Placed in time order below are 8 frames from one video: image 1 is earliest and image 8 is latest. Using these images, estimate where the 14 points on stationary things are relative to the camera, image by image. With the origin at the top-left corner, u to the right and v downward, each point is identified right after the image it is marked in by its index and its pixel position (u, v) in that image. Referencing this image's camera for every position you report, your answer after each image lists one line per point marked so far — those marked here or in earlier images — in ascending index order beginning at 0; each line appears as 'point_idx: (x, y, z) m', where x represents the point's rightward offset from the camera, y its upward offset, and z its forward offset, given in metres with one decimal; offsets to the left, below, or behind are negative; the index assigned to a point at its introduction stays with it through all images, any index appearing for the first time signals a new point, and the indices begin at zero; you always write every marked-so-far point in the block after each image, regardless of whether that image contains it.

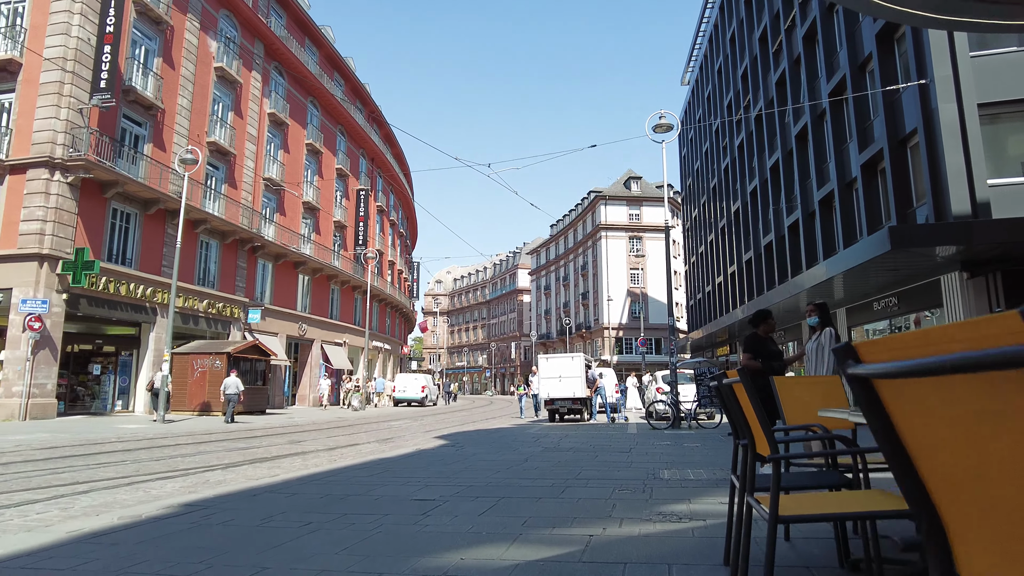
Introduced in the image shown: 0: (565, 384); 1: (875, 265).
0: (+1.5, -2.7, +17.7) m
1: (+8.4, +0.5, +15.5) m
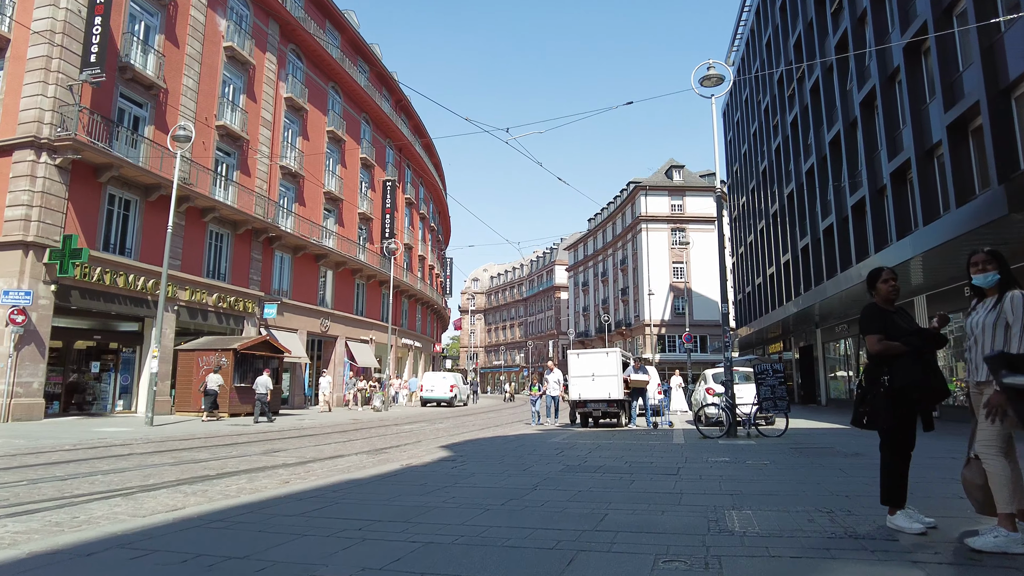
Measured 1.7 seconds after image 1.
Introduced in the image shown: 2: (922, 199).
0: (+2.1, -2.3, +15.4) m
1: (+8.8, +0.9, +12.8) m
2: (+10.8, +2.3, +17.2) m
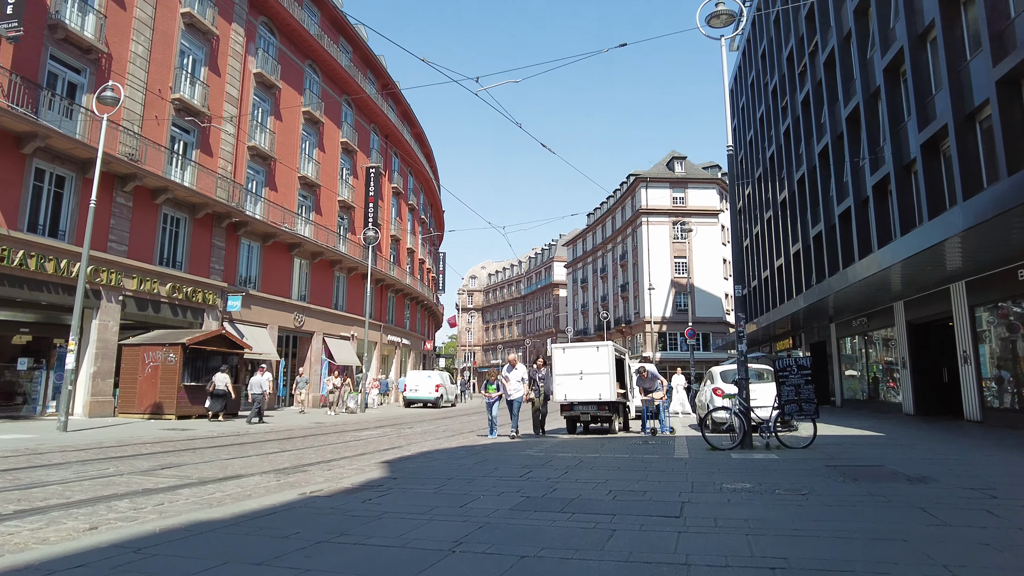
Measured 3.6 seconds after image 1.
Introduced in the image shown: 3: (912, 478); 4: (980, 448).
0: (+1.5, -1.9, +13.1) m
1: (+8.3, +1.2, +10.6) m
2: (+10.3, +2.7, +14.9) m
3: (+3.8, -1.8, +6.1) m
4: (+6.6, -2.2, +9.2) m
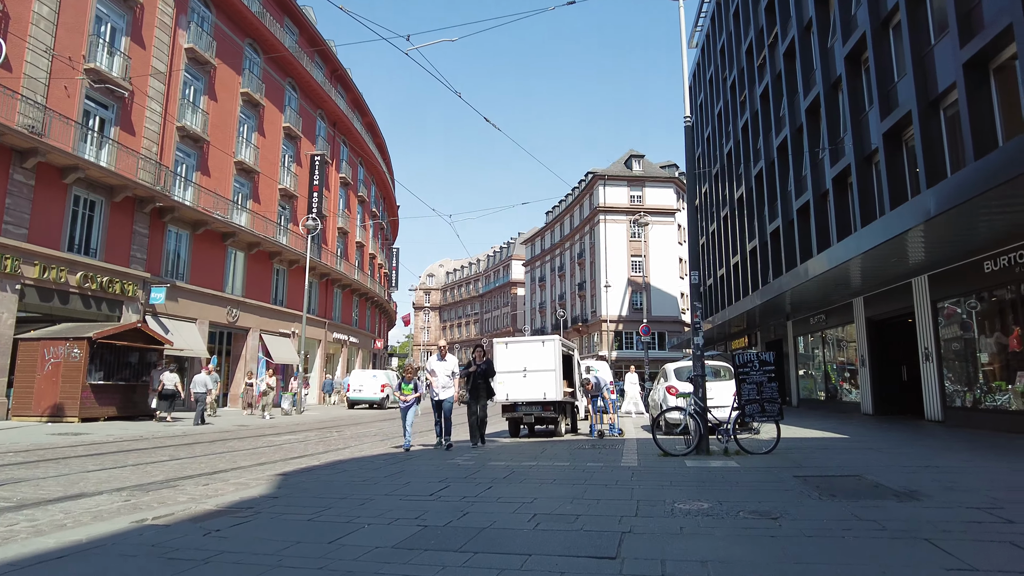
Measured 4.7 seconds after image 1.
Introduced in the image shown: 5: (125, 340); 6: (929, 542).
0: (+0.4, -1.7, +11.9) m
1: (+7.3, +1.4, +9.8) m
2: (+9.1, +2.8, +14.2) m
3: (+3.0, -1.6, +5.1) m
4: (+5.7, -2.1, +8.3) m
5: (-10.9, -1.5, +18.4) m
6: (+2.4, -1.4, +3.7) m
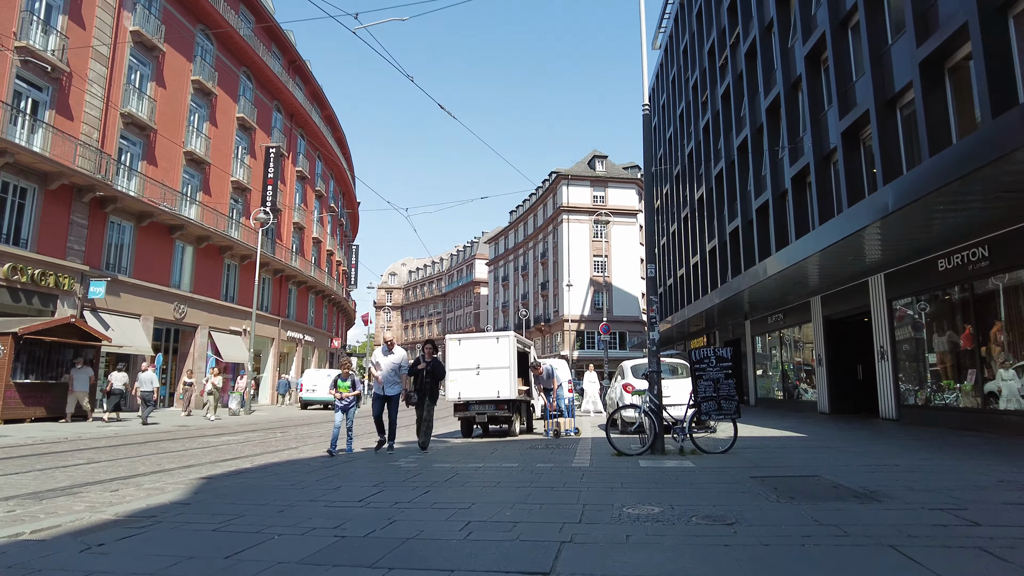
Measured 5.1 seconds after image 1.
0: (-0.5, -1.6, +11.5) m
1: (+6.6, +1.4, +9.7) m
2: (+8.1, +2.8, +14.3) m
3: (+2.5, -1.5, +4.8) m
4: (+5.0, -2.0, +8.2) m
5: (-12.1, -1.3, +17.3) m
6: (+2.0, -1.3, +3.4) m
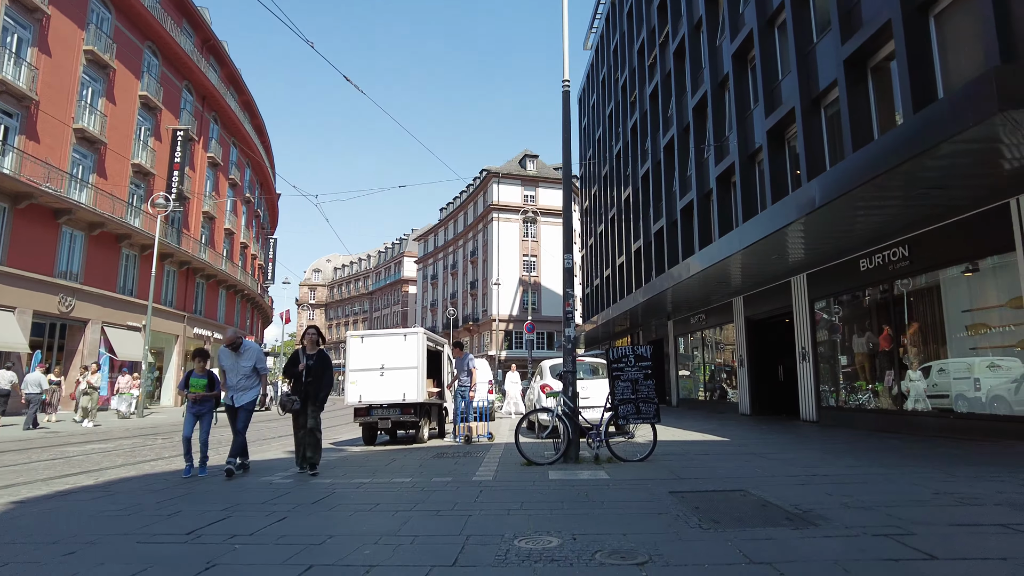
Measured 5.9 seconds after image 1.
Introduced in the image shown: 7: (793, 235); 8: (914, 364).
0: (-1.9, -1.5, +10.4) m
1: (+5.3, +1.5, +9.4) m
2: (+6.4, +2.8, +14.1) m
3: (+1.8, -1.4, +4.1) m
4: (+3.8, -2.0, +7.7) m
5: (-14.1, -1.0, +15.0) m
6: (+1.3, -1.2, +2.6) m
7: (+5.2, +1.0, +11.9) m
8: (+7.1, -1.3, +11.5) m
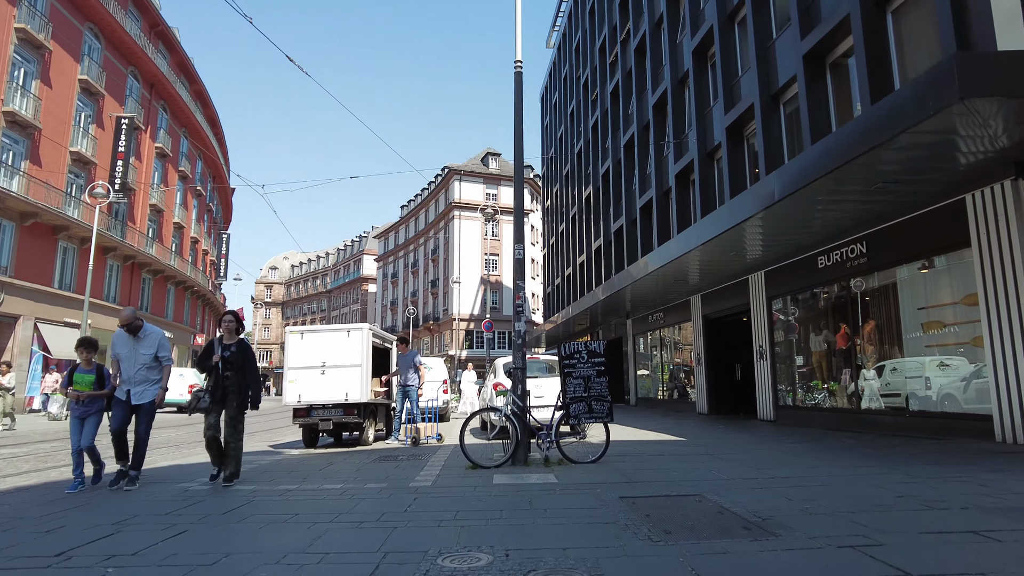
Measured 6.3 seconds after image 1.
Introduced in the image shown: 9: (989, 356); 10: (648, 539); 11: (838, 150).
0: (-2.7, -1.4, +9.8) m
1: (+4.6, +1.5, +9.2) m
2: (+5.4, +2.9, +14.0) m
3: (+1.4, -1.4, +3.7) m
4: (+3.2, -1.9, +7.5) m
5: (-15.1, -0.8, +13.7) m
6: (+1.0, -1.2, +2.2) m
7: (+4.4, +1.1, +11.7) m
8: (+6.2, -1.3, +11.4) m
9: (+6.4, -0.9, +8.7) m
10: (+0.7, -1.4, +3.6) m
11: (+4.3, +1.8, +8.5) m
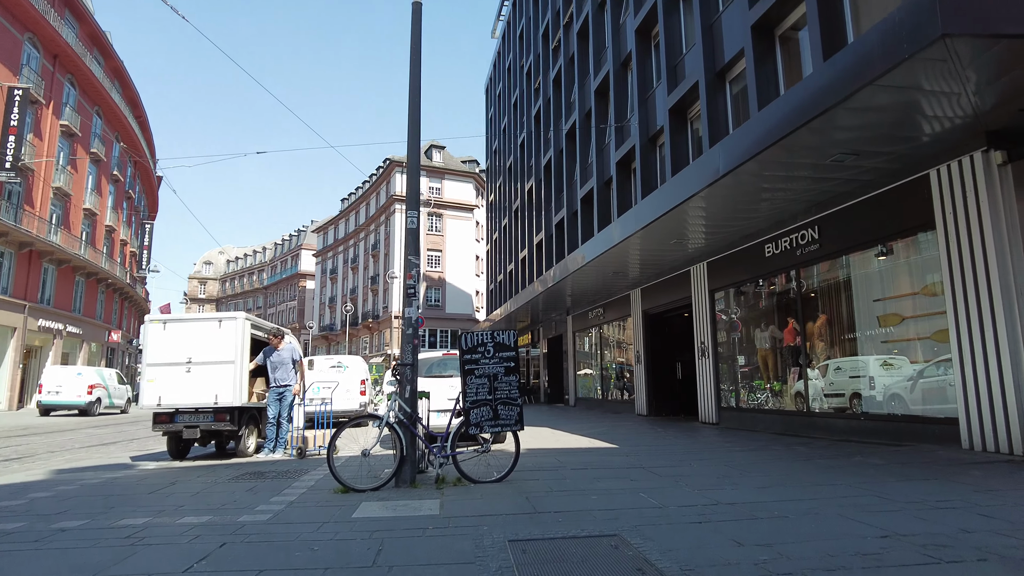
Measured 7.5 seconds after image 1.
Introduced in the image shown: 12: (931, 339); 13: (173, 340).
0: (-3.9, -1.1, +8.2) m
1: (+3.5, +1.7, +8.2) m
2: (+3.9, +3.0, +13.0) m
3: (+0.6, -1.2, +2.4) m
4: (+2.2, -1.7, +6.3) m
5: (-16.5, -0.4, +11.1) m
6: (+0.4, -1.0, +0.9) m
7: (+3.0, +1.3, +10.6) m
8: (+4.9, -1.1, +10.4) m
9: (+5.3, -0.8, +7.8) m
10: (0.0, -1.2, +2.2) m
11: (+3.2, +2.0, +7.4) m
12: (+5.4, -0.7, +8.4) m
13: (-4.3, -0.7, +8.5) m
